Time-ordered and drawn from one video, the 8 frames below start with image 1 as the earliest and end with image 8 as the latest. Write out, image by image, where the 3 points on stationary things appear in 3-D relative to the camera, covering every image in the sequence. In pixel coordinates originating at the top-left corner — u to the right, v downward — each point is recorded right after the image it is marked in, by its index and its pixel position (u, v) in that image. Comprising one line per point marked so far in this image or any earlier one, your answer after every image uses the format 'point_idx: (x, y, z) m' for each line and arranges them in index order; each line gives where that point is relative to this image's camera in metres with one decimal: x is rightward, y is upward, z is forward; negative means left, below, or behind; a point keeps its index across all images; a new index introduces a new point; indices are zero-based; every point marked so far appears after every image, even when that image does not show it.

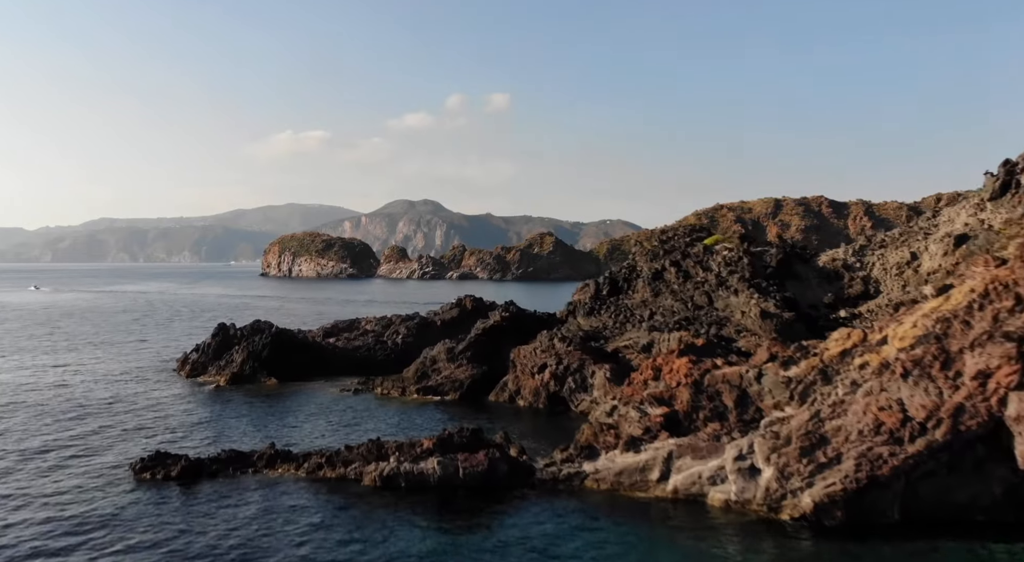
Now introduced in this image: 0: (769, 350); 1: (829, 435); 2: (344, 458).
0: (+7.6, -2.1, +19.3) m
1: (+7.6, -3.7, +15.9) m
2: (-5.1, -5.4, +19.8) m
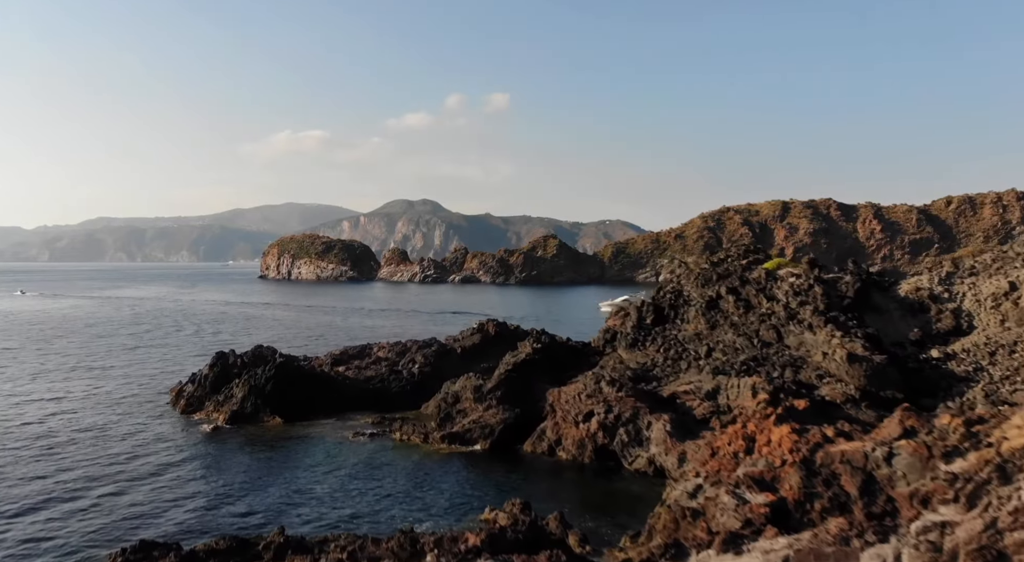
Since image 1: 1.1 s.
0: (+9.2, -3.4, +15.5) m
1: (+9.2, -5.0, +12.0) m
2: (-3.5, -6.7, +16.0) m
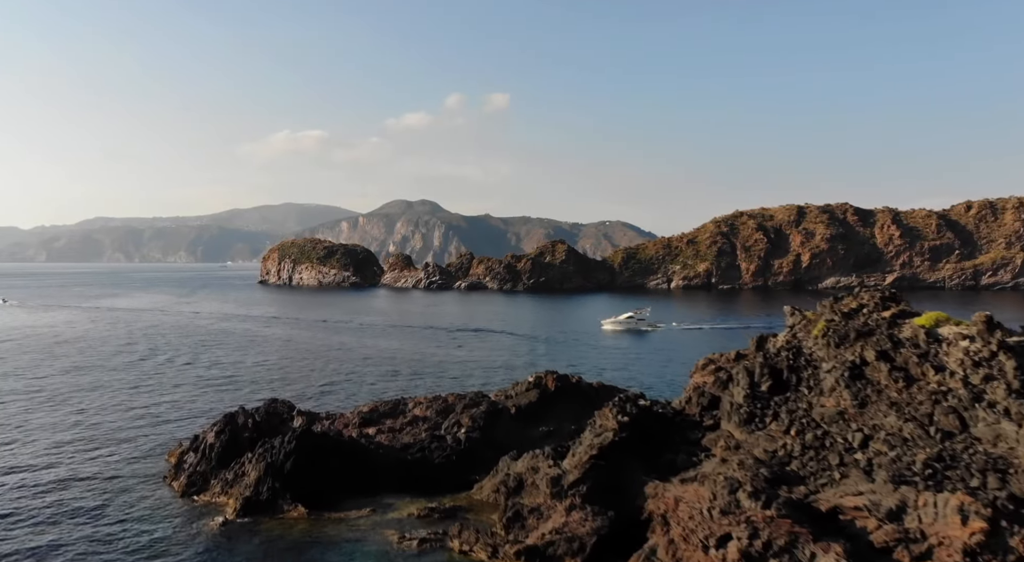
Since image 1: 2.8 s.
0: (+12.3, -5.5, +9.3) m
1: (+12.3, -7.1, +5.8) m
2: (-0.4, -8.8, +9.7) m
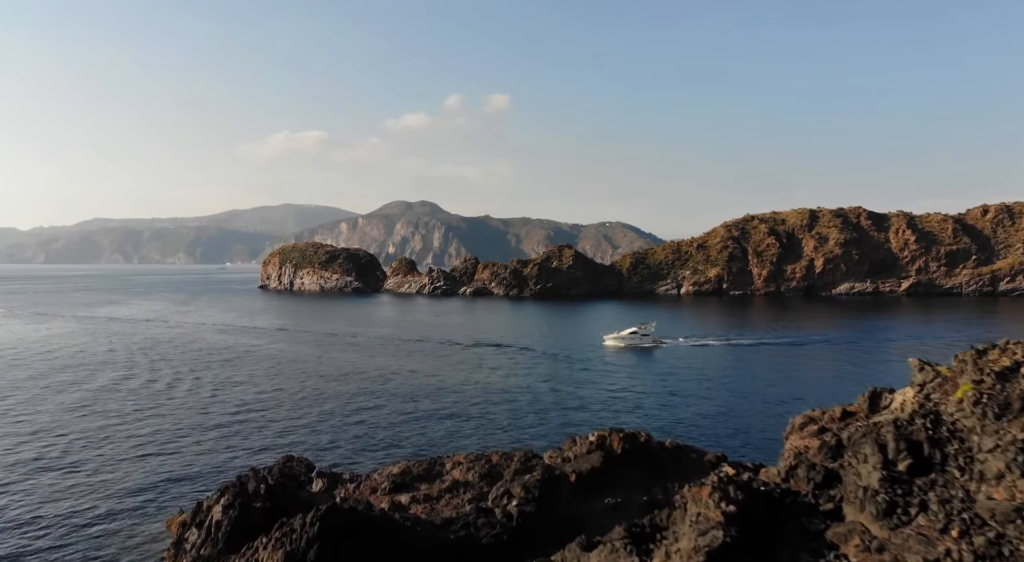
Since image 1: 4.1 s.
0: (+14.6, -7.2, +4.6) m
1: (+14.6, -8.7, +1.2) m
2: (+2.0, -10.4, +5.1) m
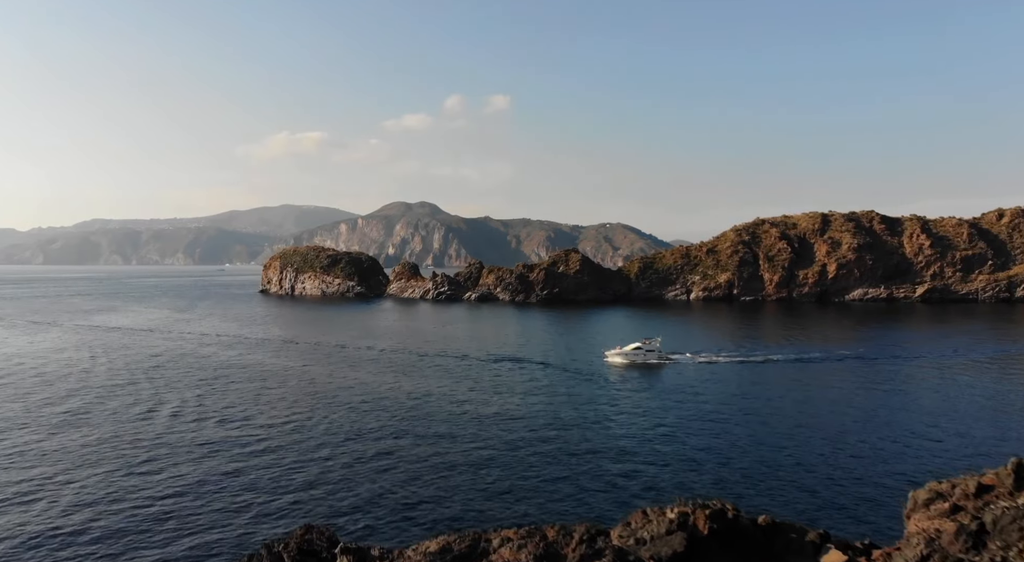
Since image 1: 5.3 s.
0: (+16.8, -8.6, +0.4) m
1: (+16.8, -10.2, -3.0) m
2: (+4.1, -11.9, +0.9) m
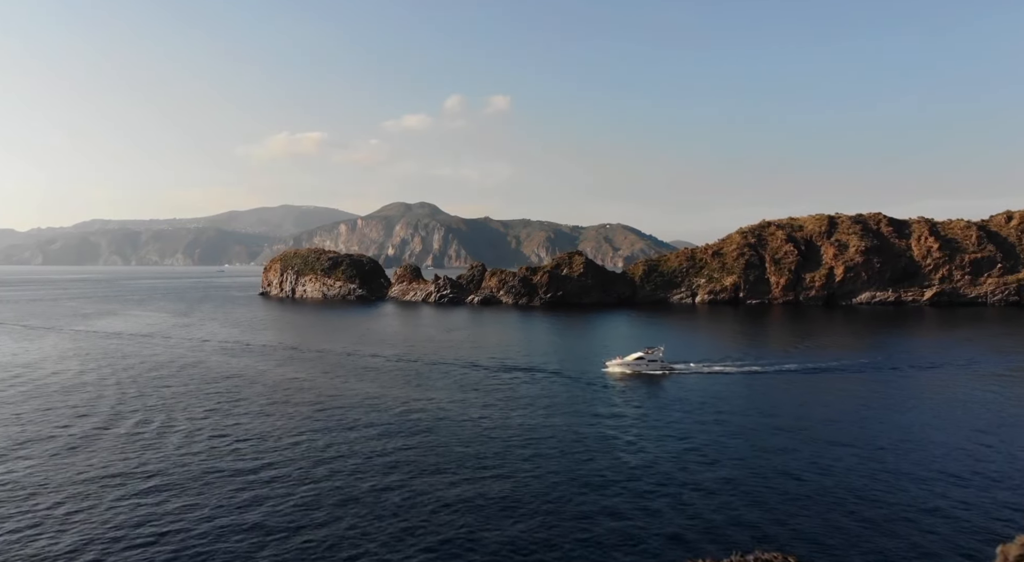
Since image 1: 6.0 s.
0: (+18.0, -9.5, -1.9) m
1: (+18.0, -11.1, -5.3) m
2: (+5.3, -12.8, -1.4) m
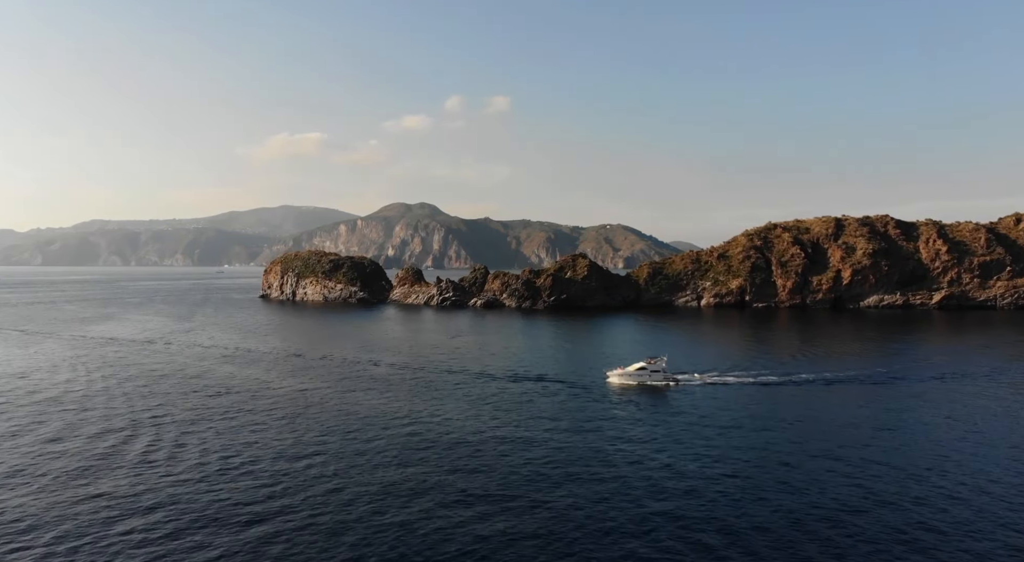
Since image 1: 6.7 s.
0: (+19.2, -10.3, -4.2) m
1: (+19.2, -11.9, -7.6) m
2: (+6.5, -13.6, -3.7) m
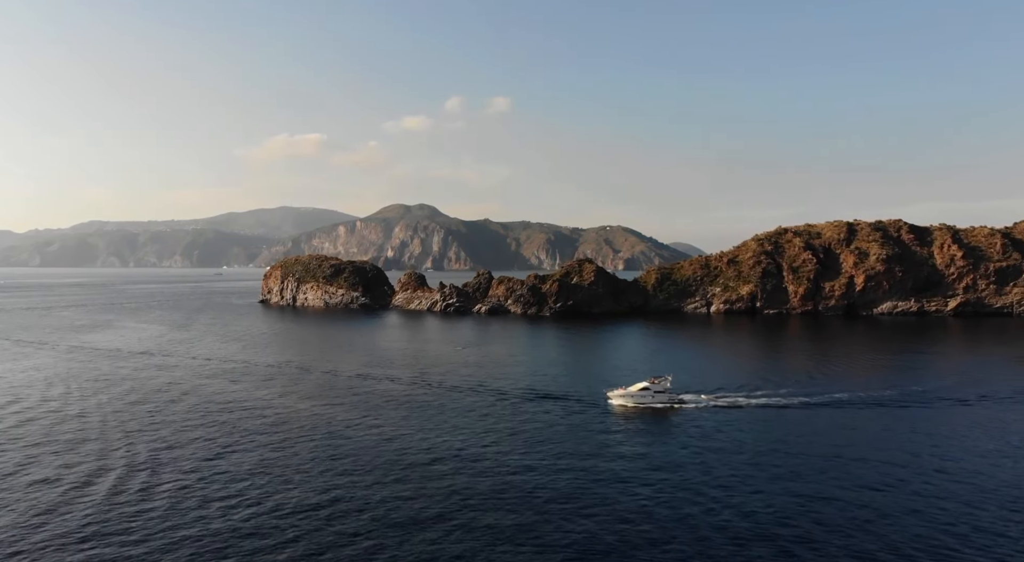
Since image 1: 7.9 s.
0: (+21.1, -11.9, -8.4) m
1: (+21.1, -13.4, -11.8) m
2: (+8.4, -15.1, -8.0) m
